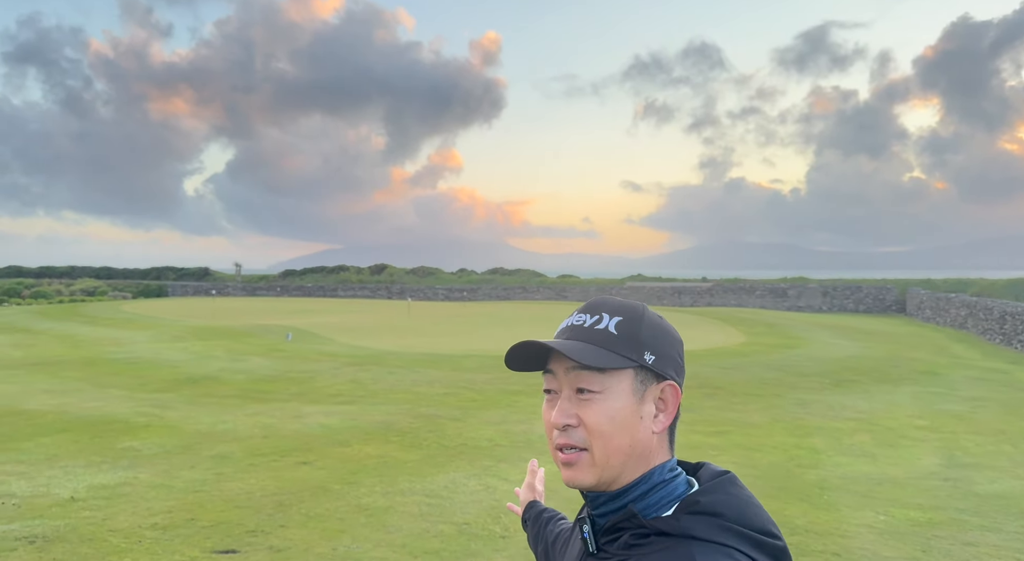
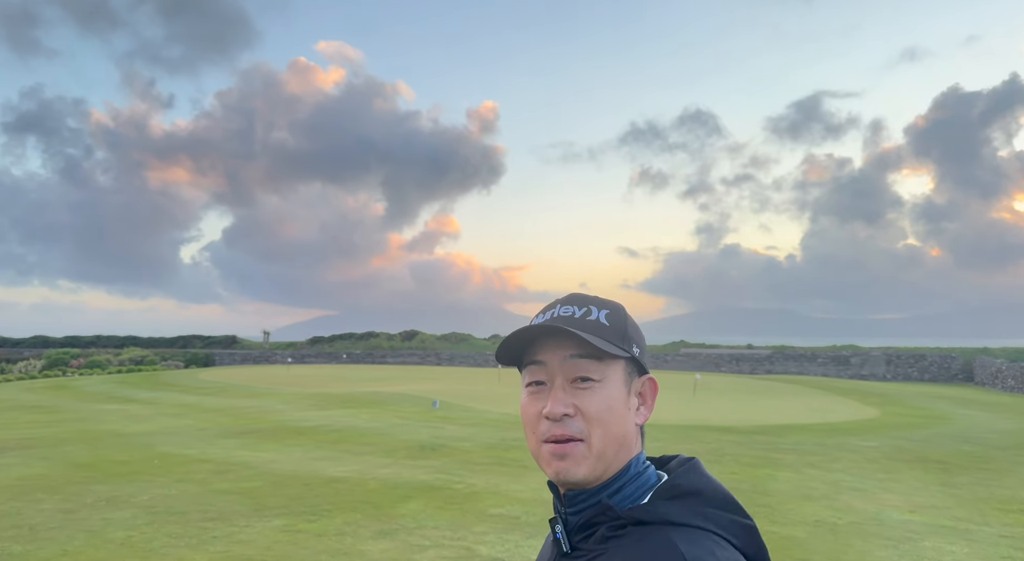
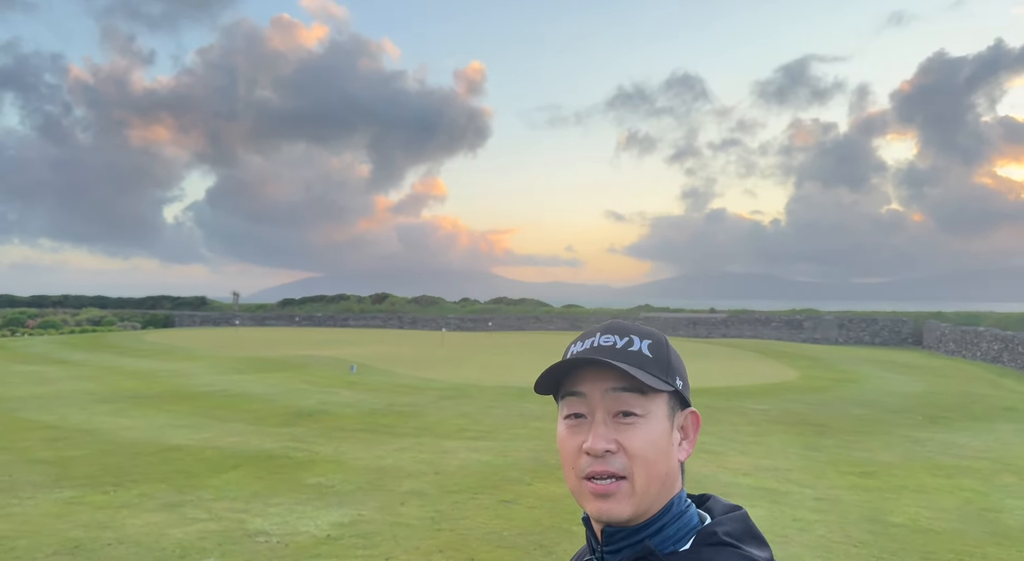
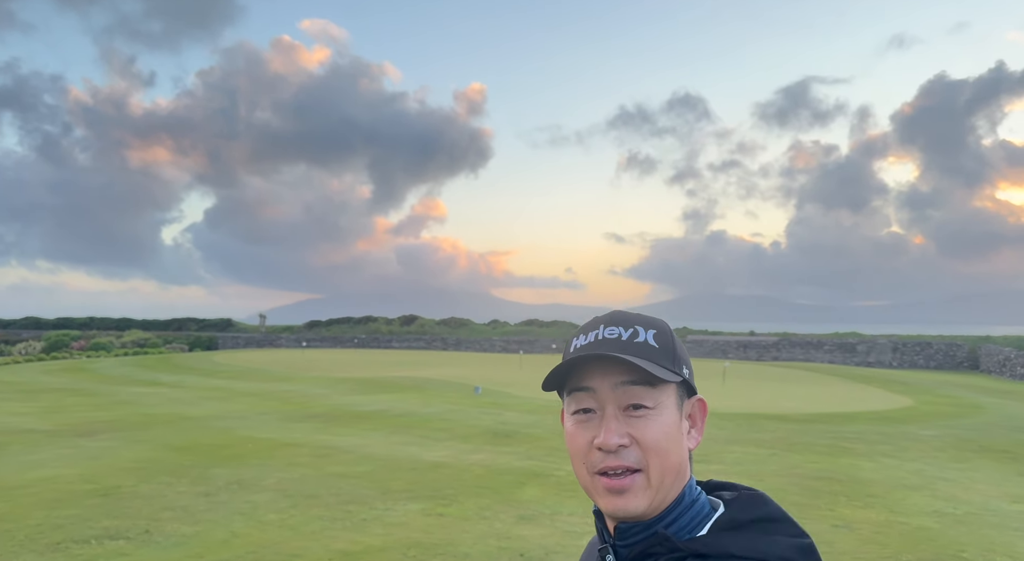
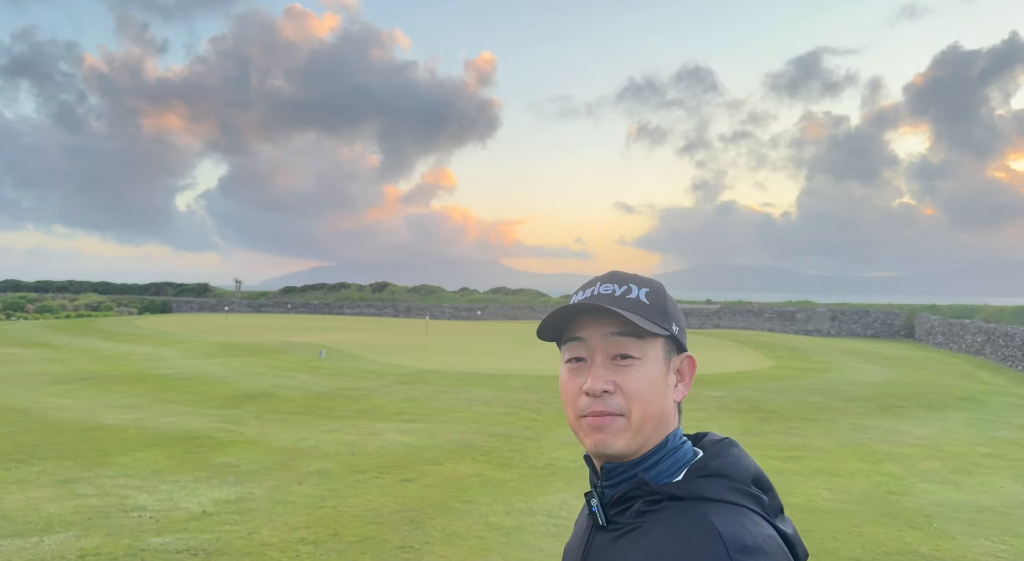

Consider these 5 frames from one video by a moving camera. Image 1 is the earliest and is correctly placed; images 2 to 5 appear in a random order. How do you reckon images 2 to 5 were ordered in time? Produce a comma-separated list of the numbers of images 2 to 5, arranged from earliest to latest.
5, 3, 2, 4
